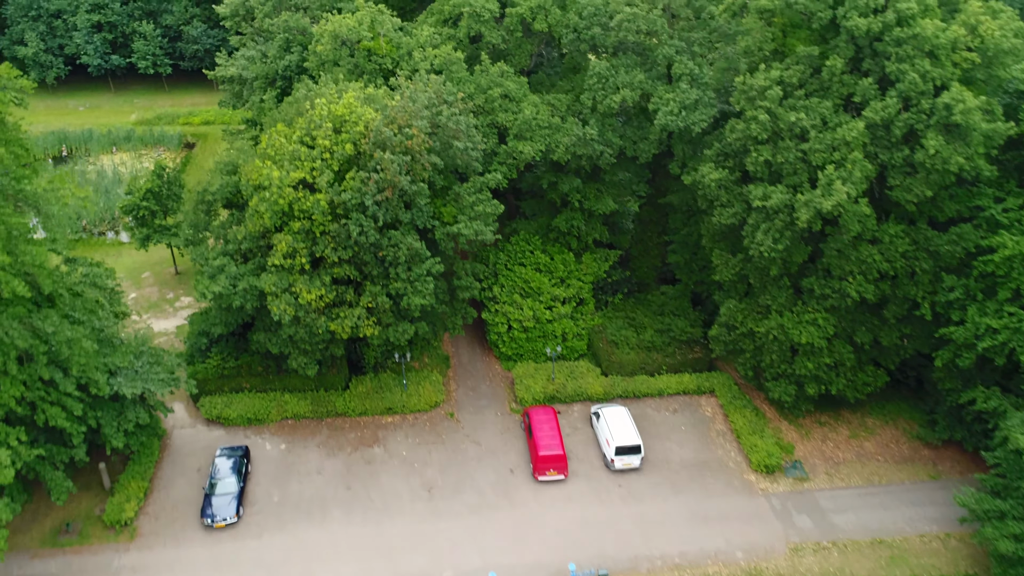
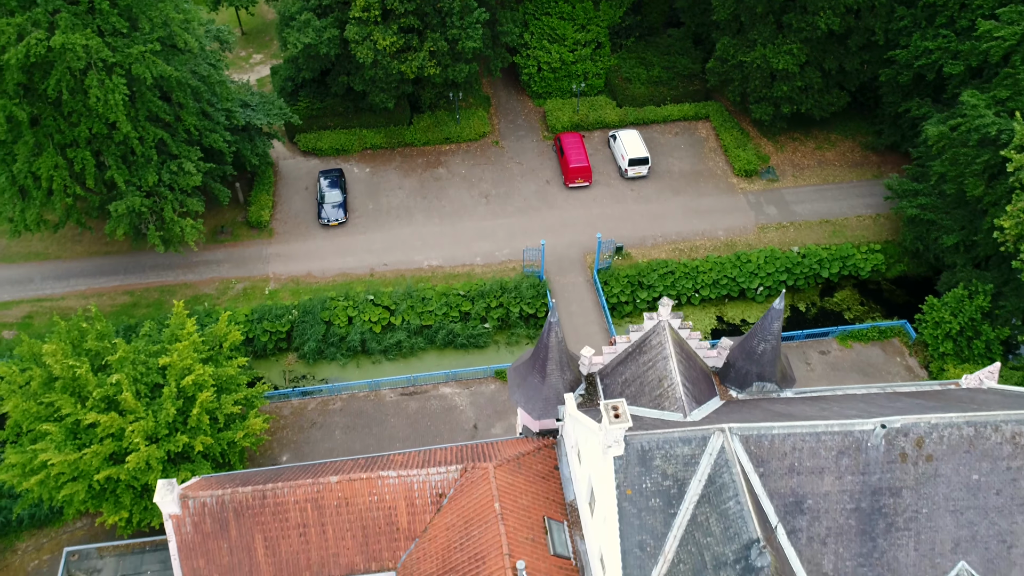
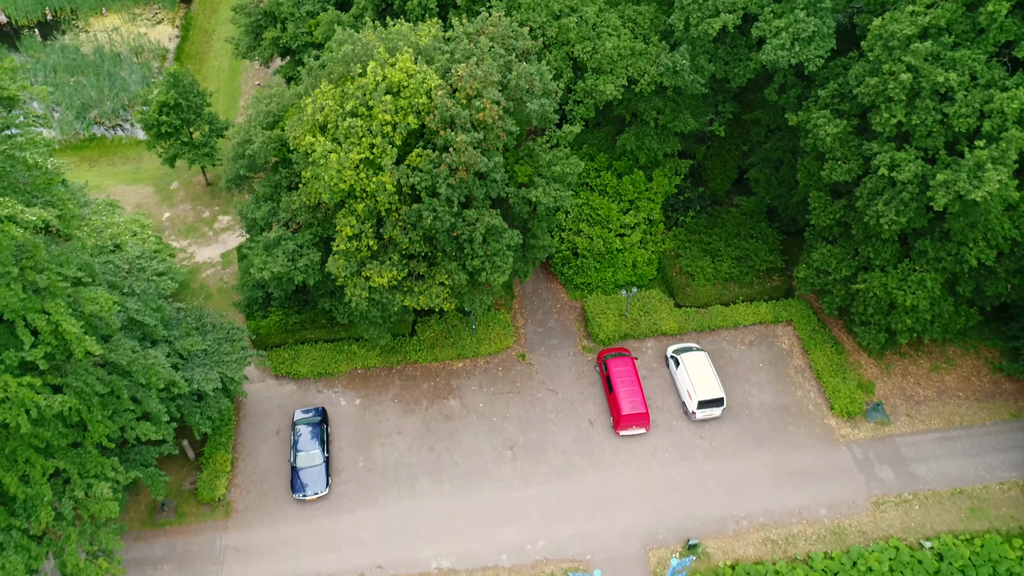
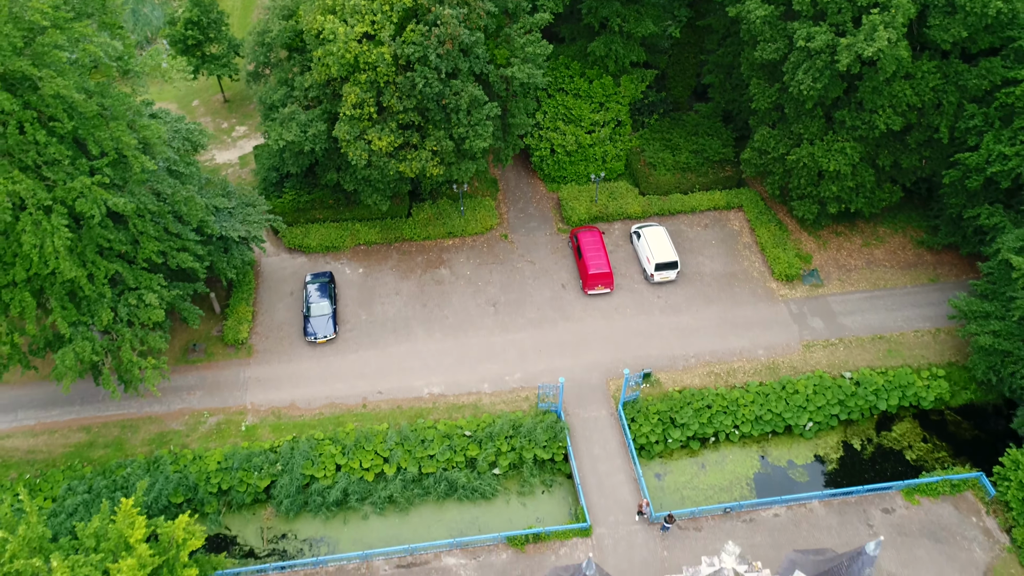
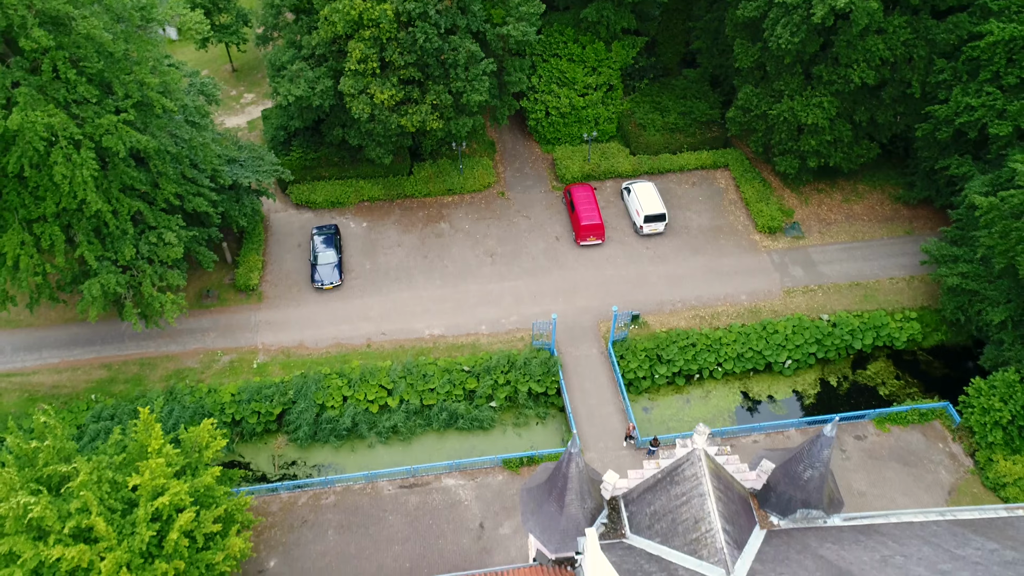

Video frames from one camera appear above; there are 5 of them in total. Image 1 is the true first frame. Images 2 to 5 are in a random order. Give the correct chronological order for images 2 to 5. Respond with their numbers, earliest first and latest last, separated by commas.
3, 4, 5, 2
